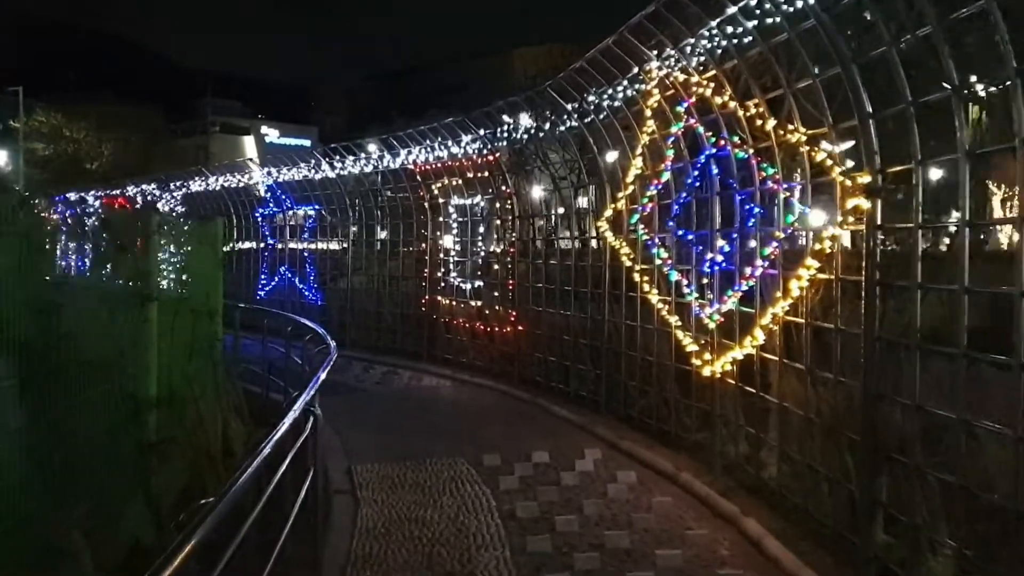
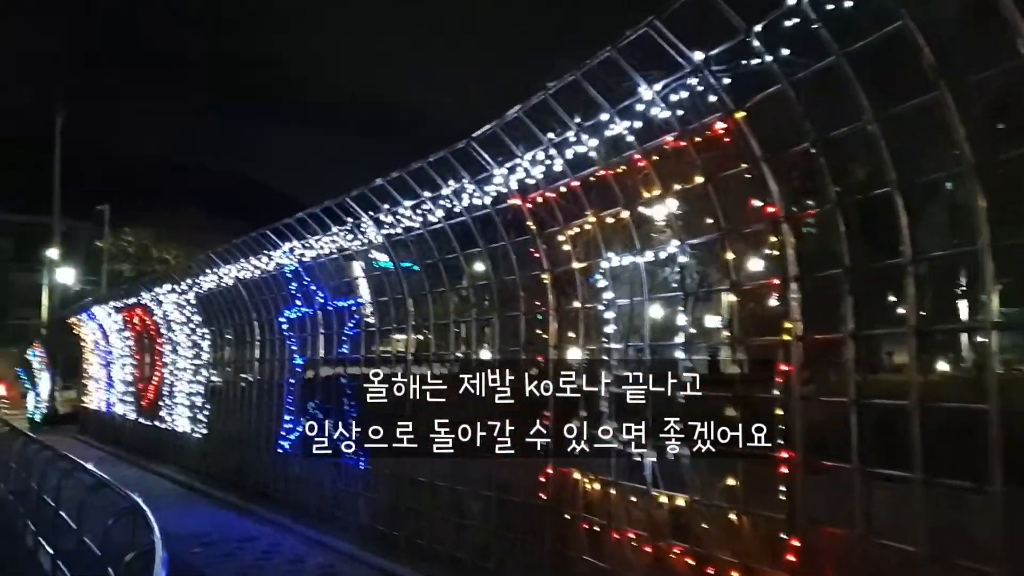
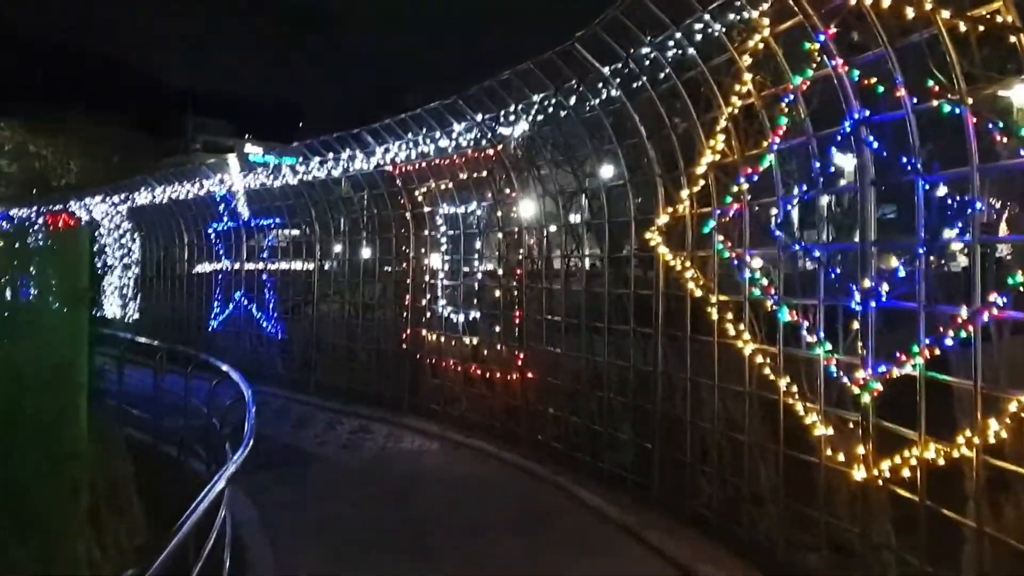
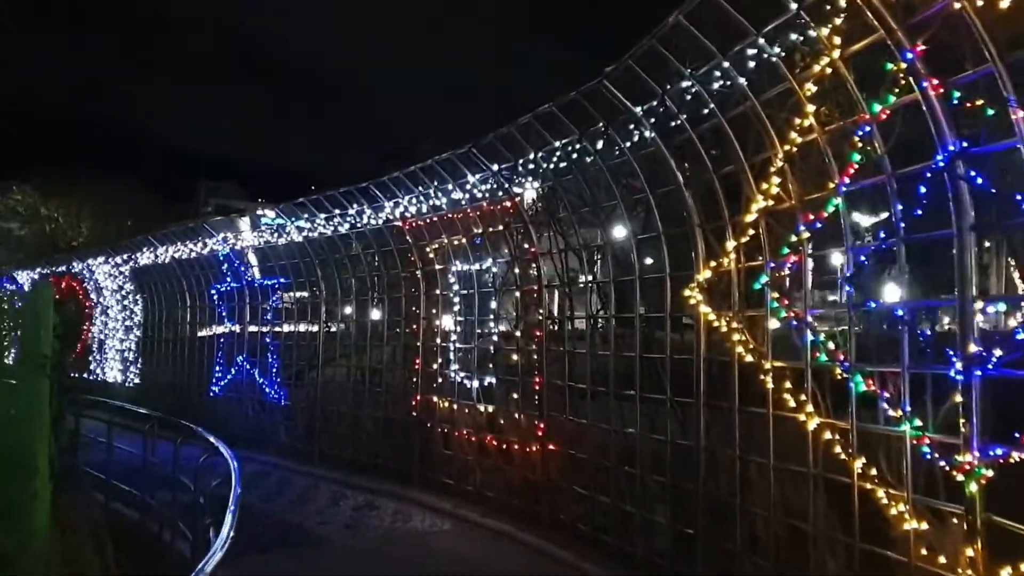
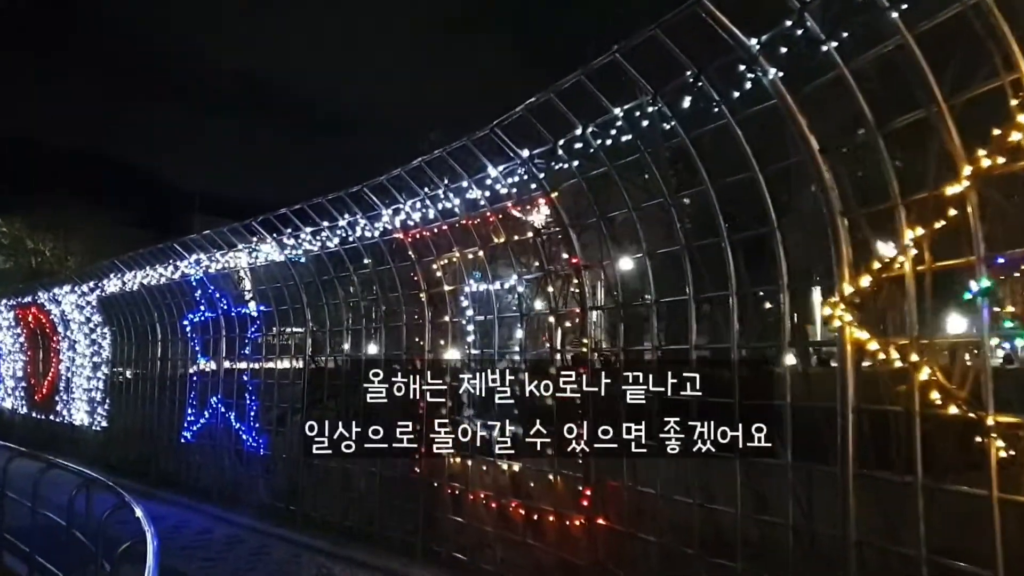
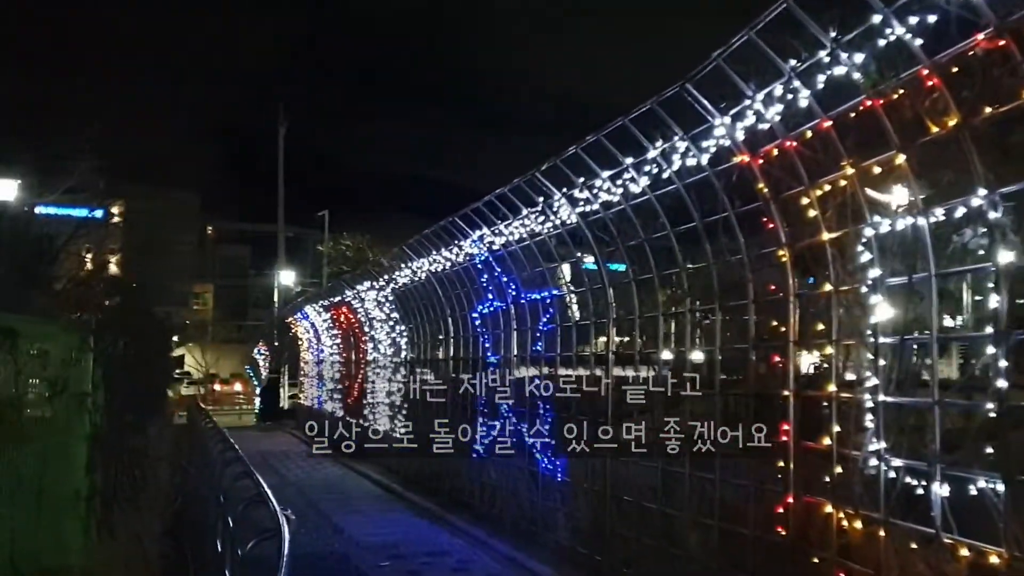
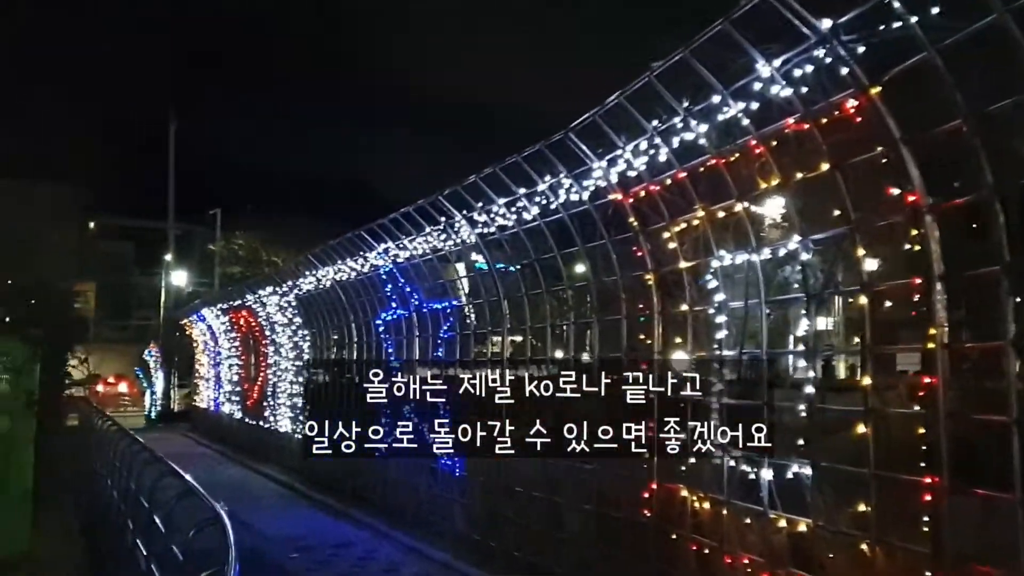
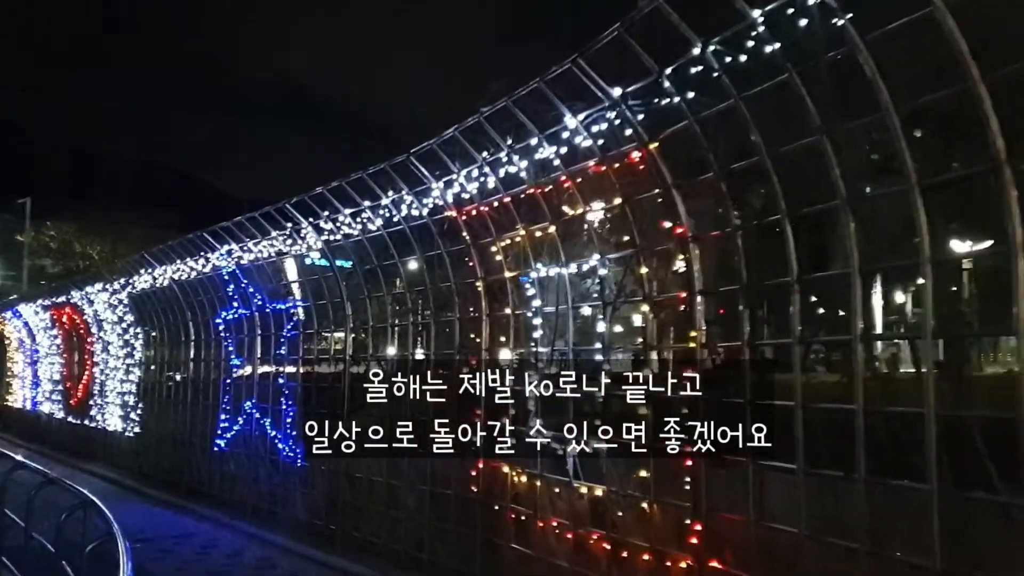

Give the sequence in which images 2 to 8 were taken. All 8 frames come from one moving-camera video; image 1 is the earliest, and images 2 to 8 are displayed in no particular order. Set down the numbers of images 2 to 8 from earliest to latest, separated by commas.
3, 4, 5, 8, 2, 7, 6
